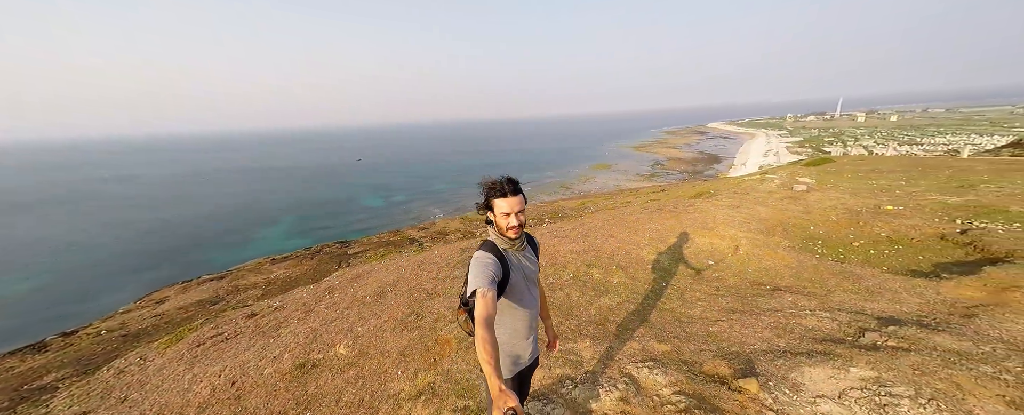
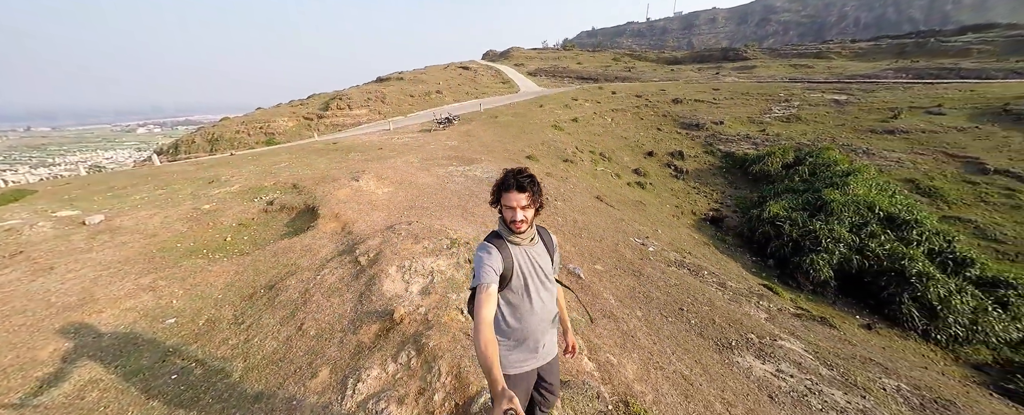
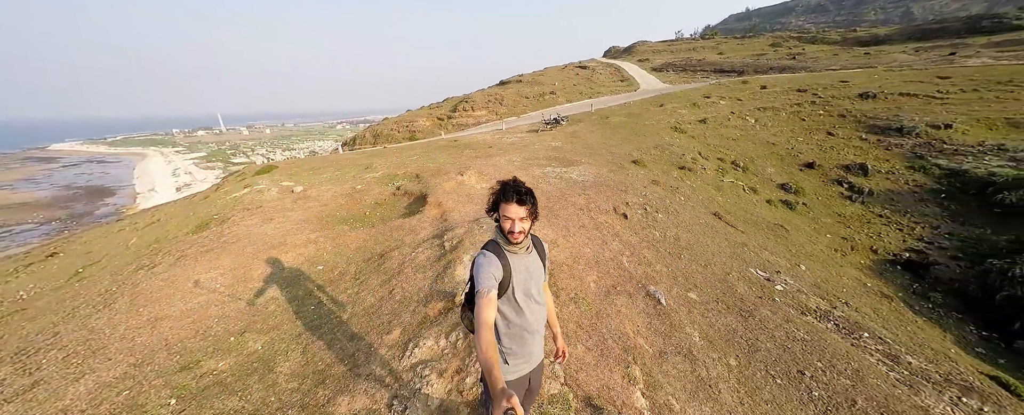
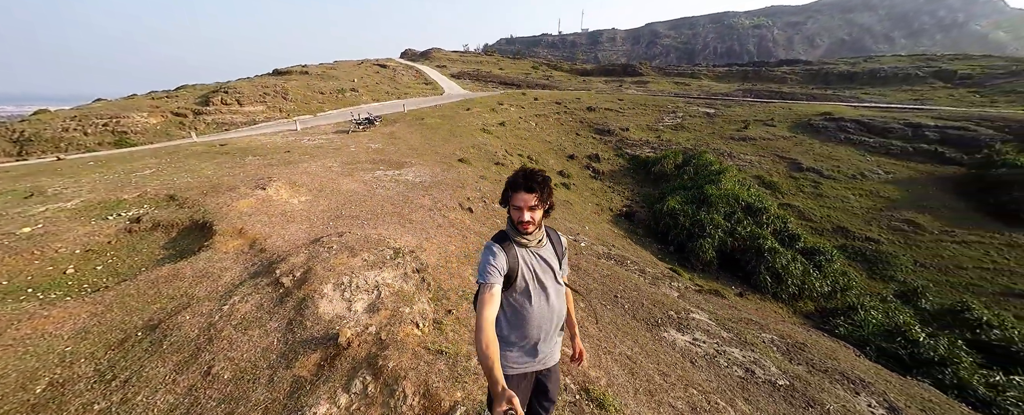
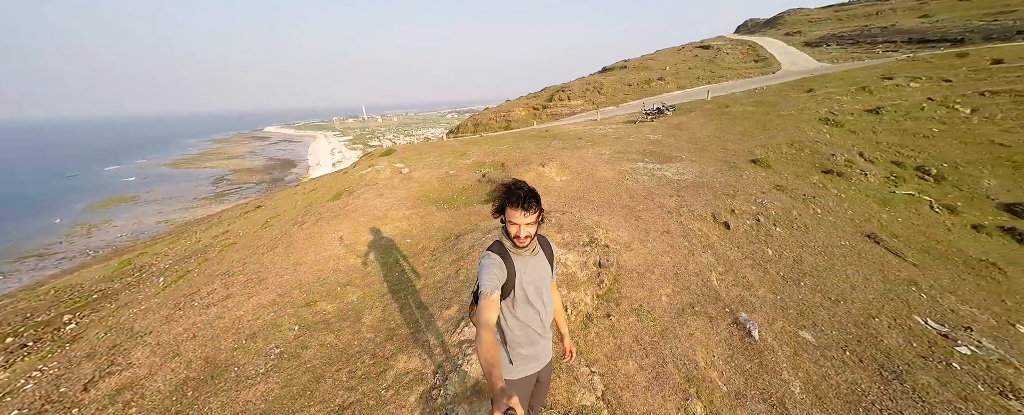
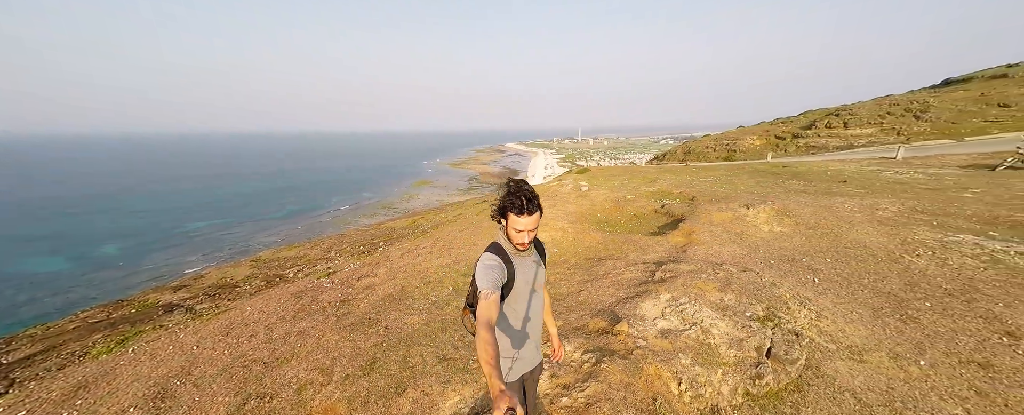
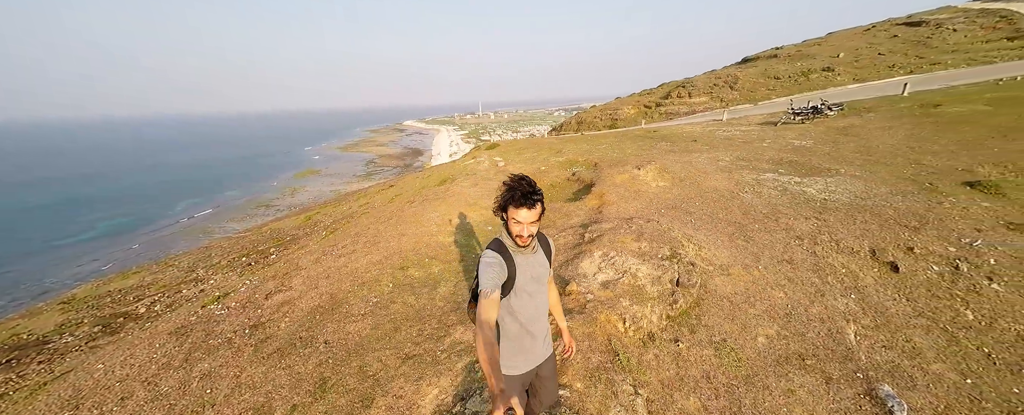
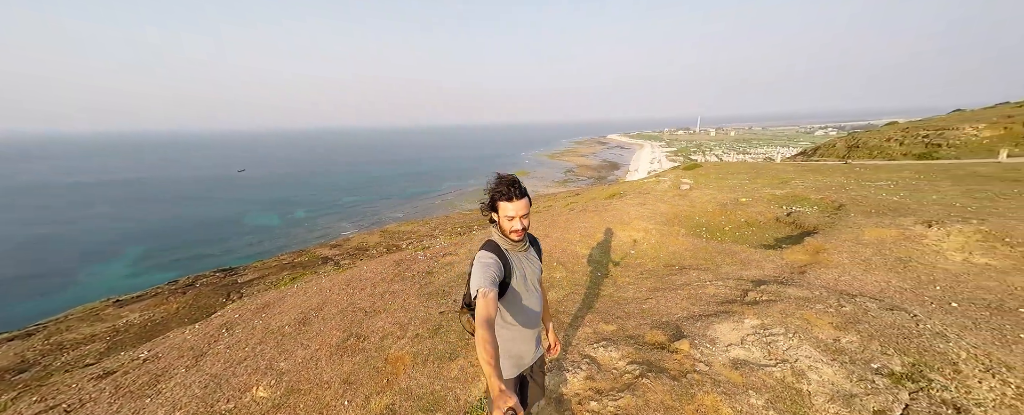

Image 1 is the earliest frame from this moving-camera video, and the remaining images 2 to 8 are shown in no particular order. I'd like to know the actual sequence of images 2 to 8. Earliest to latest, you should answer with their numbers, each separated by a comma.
8, 6, 7, 5, 3, 2, 4
